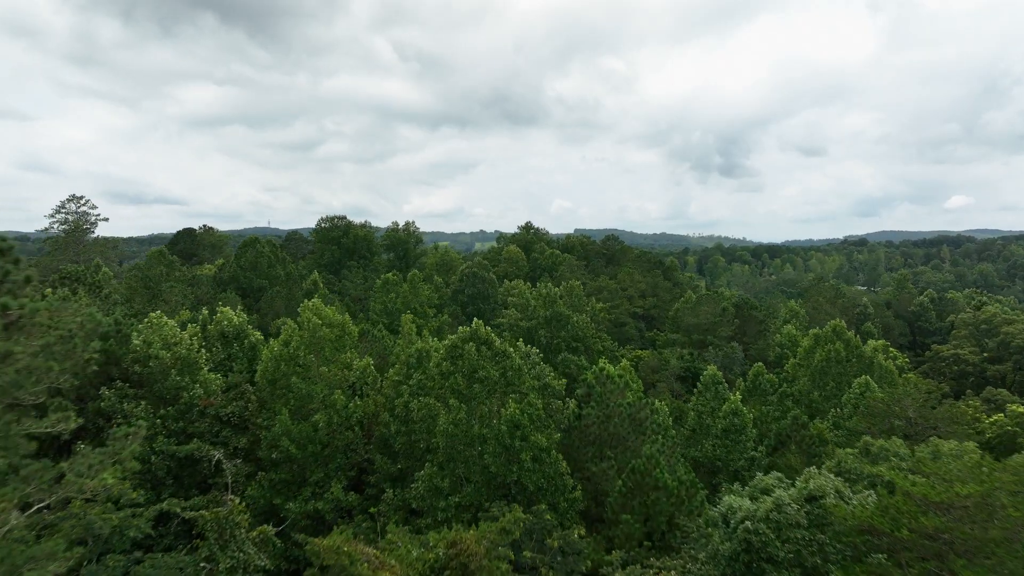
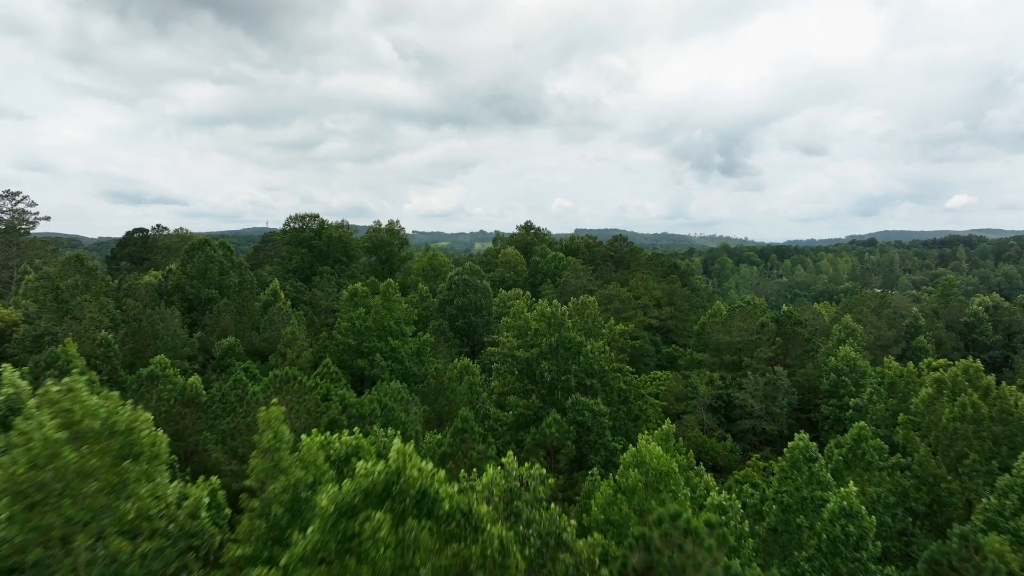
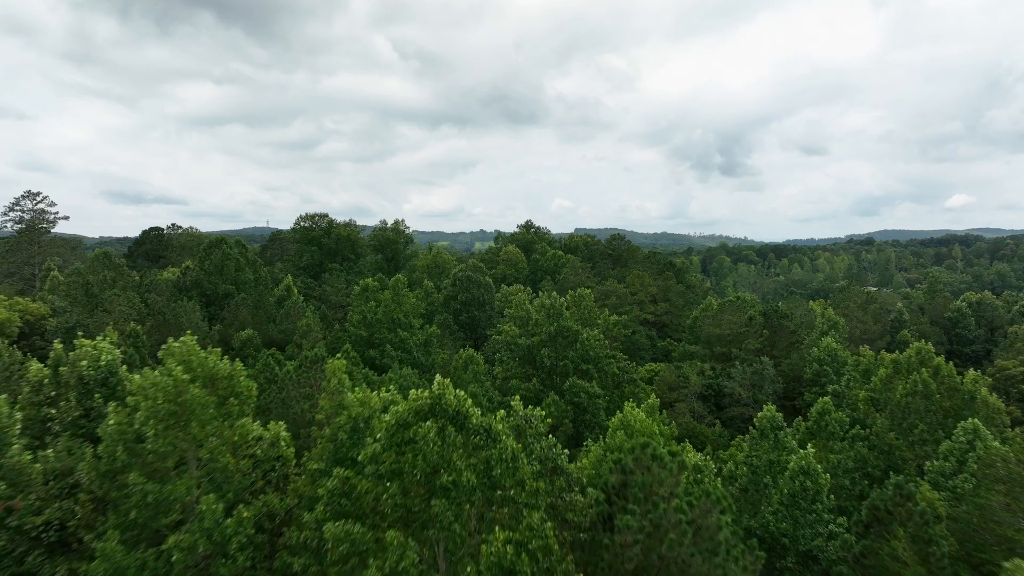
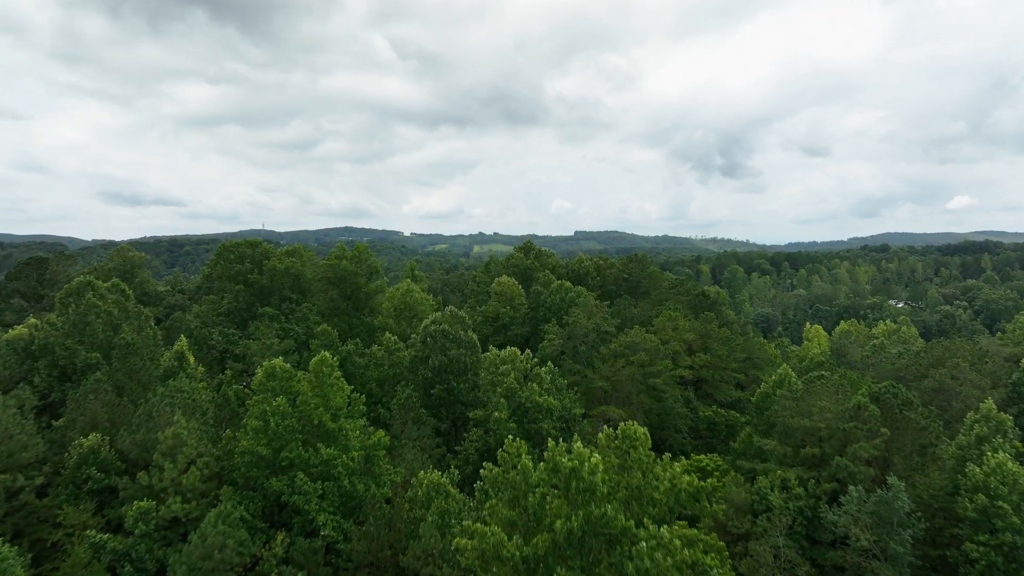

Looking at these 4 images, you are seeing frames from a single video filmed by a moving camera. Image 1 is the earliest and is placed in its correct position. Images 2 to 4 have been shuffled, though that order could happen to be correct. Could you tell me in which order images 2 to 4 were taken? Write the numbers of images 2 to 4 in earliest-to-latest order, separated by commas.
3, 2, 4
